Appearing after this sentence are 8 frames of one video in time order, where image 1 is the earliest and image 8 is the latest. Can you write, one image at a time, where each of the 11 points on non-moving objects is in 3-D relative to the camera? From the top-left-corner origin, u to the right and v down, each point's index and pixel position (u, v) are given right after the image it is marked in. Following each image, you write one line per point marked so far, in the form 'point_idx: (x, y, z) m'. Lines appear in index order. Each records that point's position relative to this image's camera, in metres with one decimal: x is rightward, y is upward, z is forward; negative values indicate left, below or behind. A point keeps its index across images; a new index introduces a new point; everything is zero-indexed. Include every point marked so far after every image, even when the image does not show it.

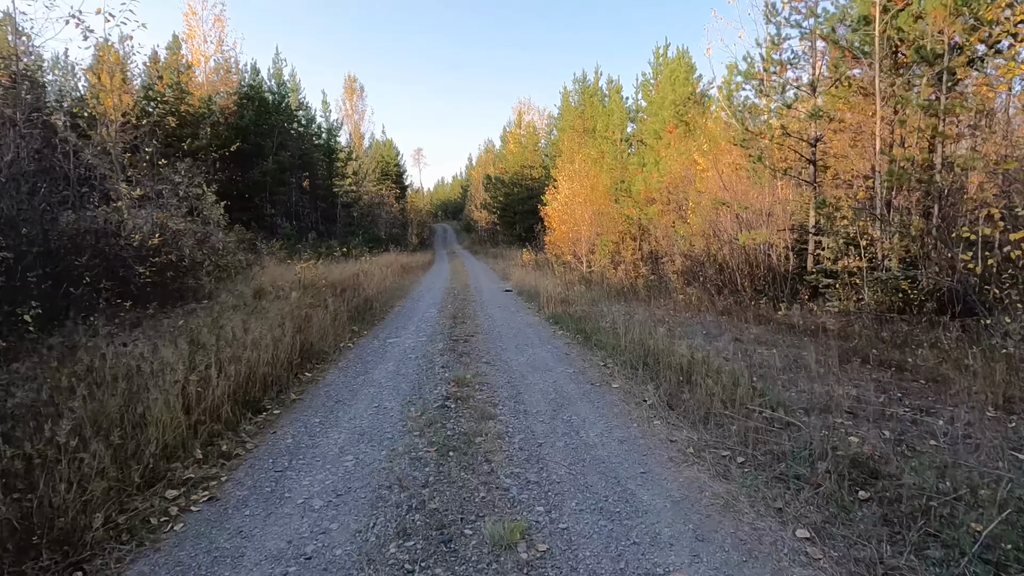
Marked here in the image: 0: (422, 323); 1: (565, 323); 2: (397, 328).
0: (-1.8, -0.7, +10.4) m
1: (+1.0, -0.6, +9.4) m
2: (-2.2, -0.8, +10.0) m
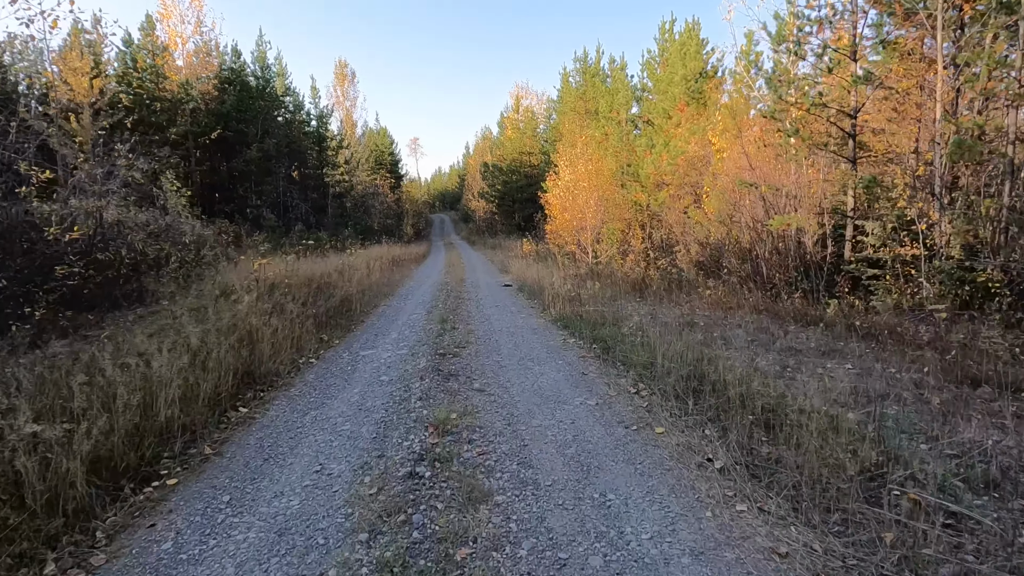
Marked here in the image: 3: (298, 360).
0: (-1.8, -0.7, +8.8) m
1: (+1.0, -0.6, +7.8) m
2: (-2.2, -0.8, +8.4) m
3: (-2.7, -0.9, +6.9) m
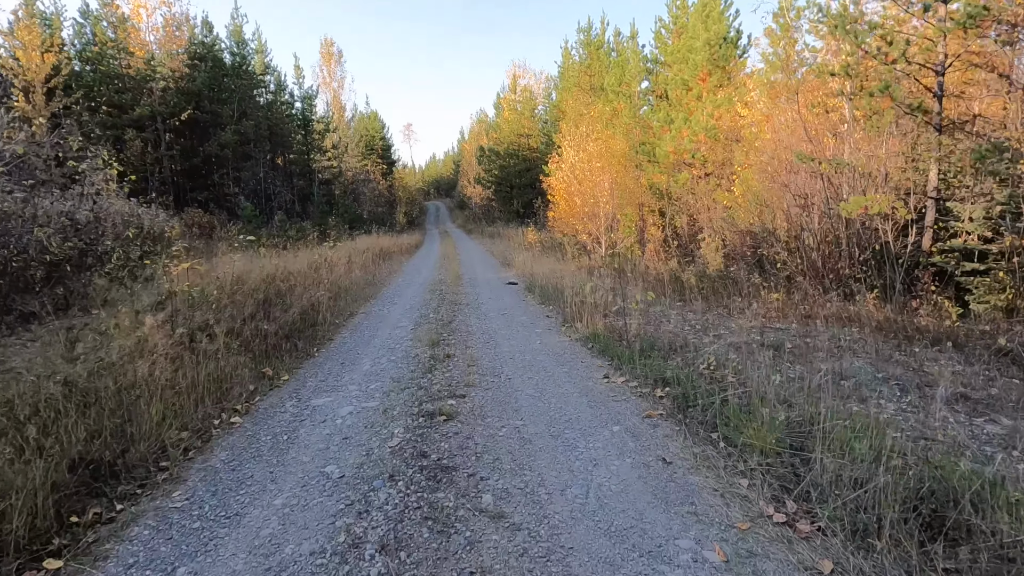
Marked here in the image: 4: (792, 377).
0: (-1.6, -0.8, +6.5) m
1: (+1.2, -0.7, +5.5) m
2: (-2.0, -0.9, +6.1) m
3: (-2.5, -1.1, +4.6) m
4: (+2.4, -0.7, +4.6) m
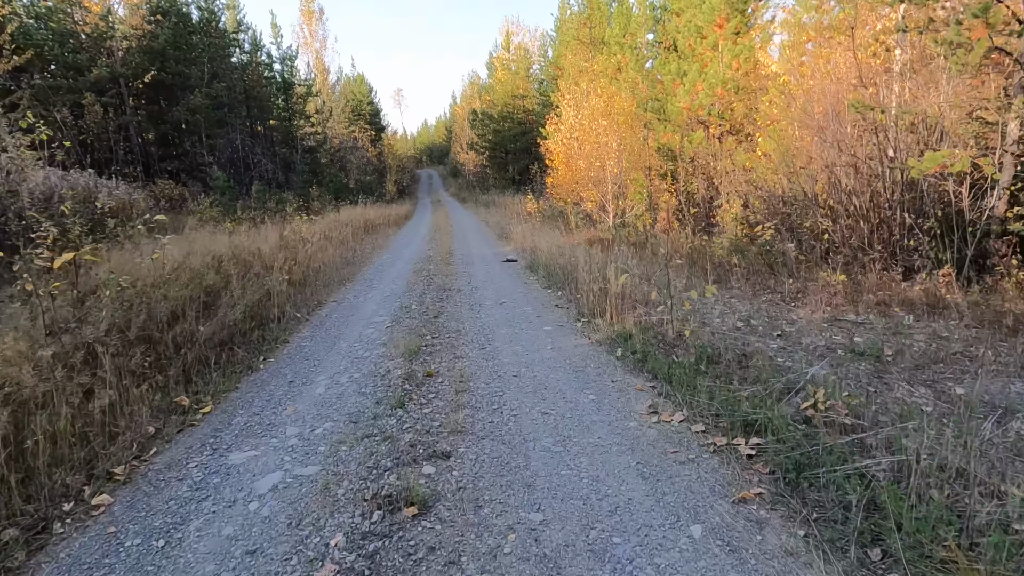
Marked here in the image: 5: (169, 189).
0: (-1.6, -0.8, +4.9) m
1: (+1.2, -0.7, +3.9) m
2: (-2.0, -0.9, +4.5) m
3: (-2.5, -1.2, +3.0) m
4: (+2.4, -0.7, +3.0) m
5: (-12.2, +3.5, +18.8) m
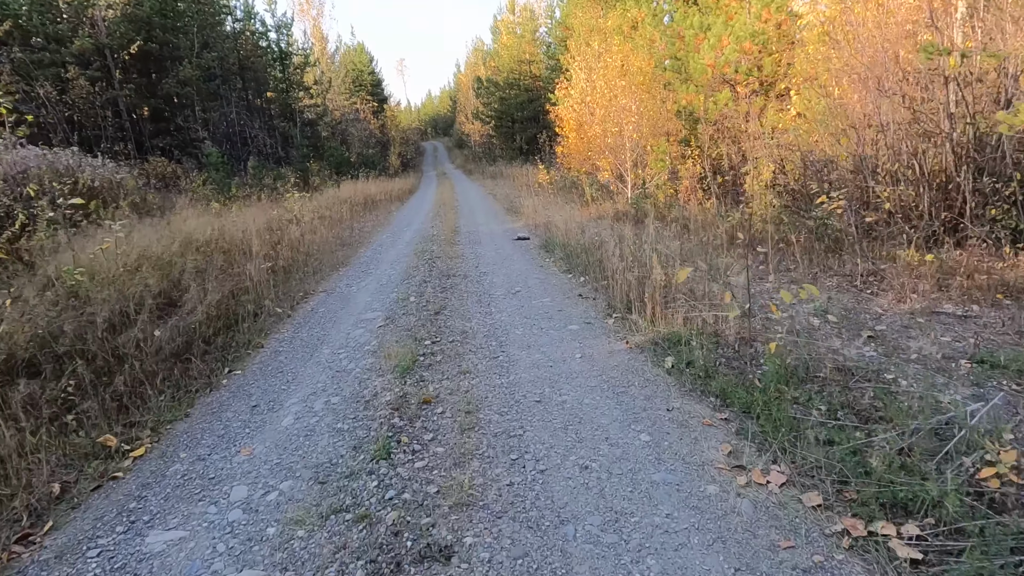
0: (-1.4, -0.8, +3.9) m
1: (+1.3, -0.7, +2.9) m
2: (-1.8, -0.9, +3.5) m
3: (-2.4, -1.3, +2.0) m
4: (+2.5, -0.7, +1.9) m
5: (-11.9, +4.1, +17.7) m
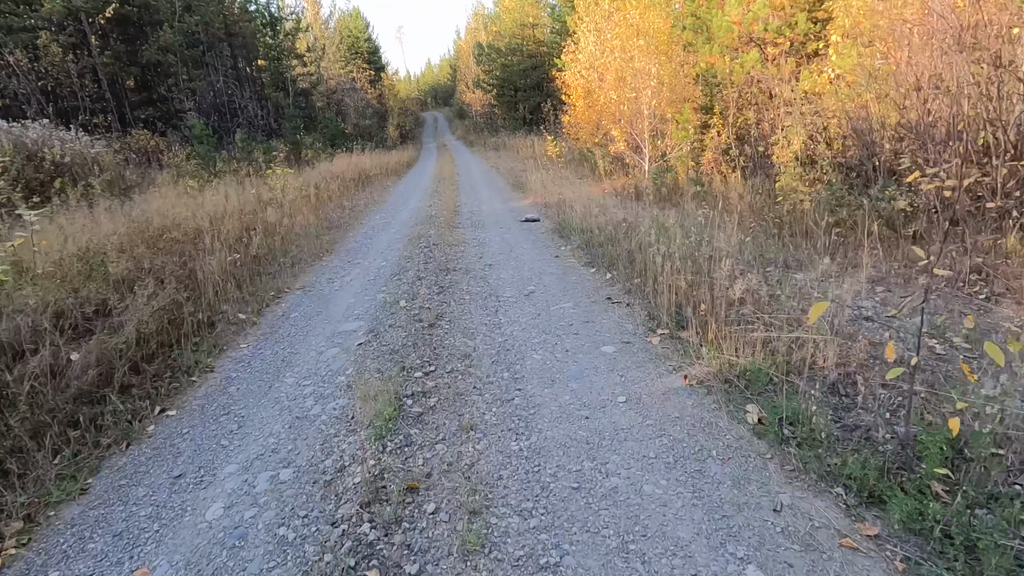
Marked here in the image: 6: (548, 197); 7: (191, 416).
0: (-1.3, -0.9, +2.8) m
1: (+1.4, -0.9, +1.8) m
2: (-1.7, -1.1, +2.5) m
3: (-2.3, -1.5, +1.0) m
4: (+2.6, -1.0, +0.8) m
5: (-11.8, +4.6, +16.4) m
6: (+0.7, +1.8, +10.5) m
7: (-2.1, -0.8, +3.5) m
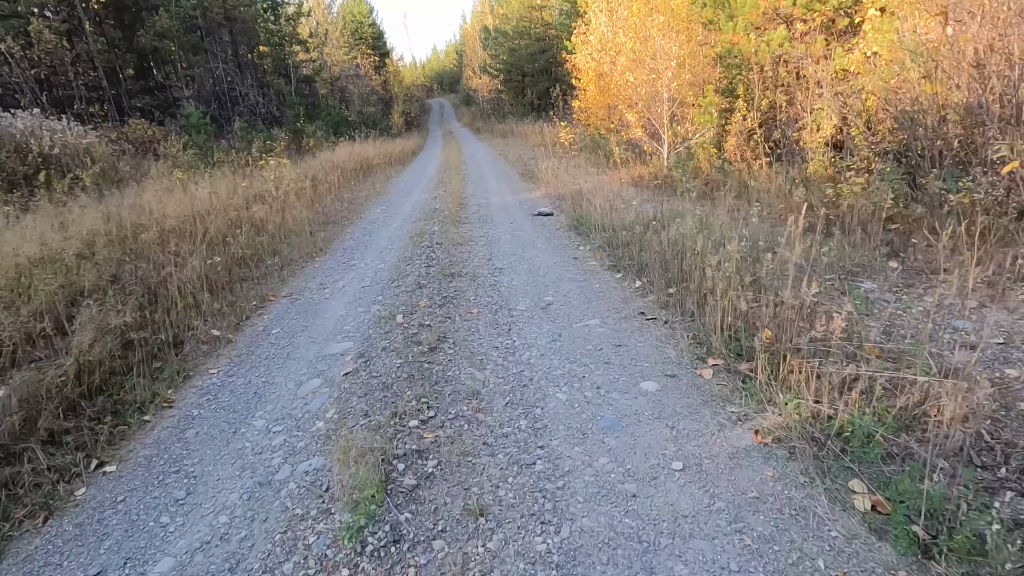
0: (-1.2, -1.1, +2.1) m
1: (+1.5, -1.0, +1.1) m
2: (-1.6, -1.2, +1.8) m
3: (-2.2, -1.7, +0.3) m
4: (+2.7, -1.1, +0.1) m
5: (-11.5, +4.7, +15.8) m
6: (+0.9, +1.8, +9.7) m
7: (-2.0, -1.0, +2.8) m
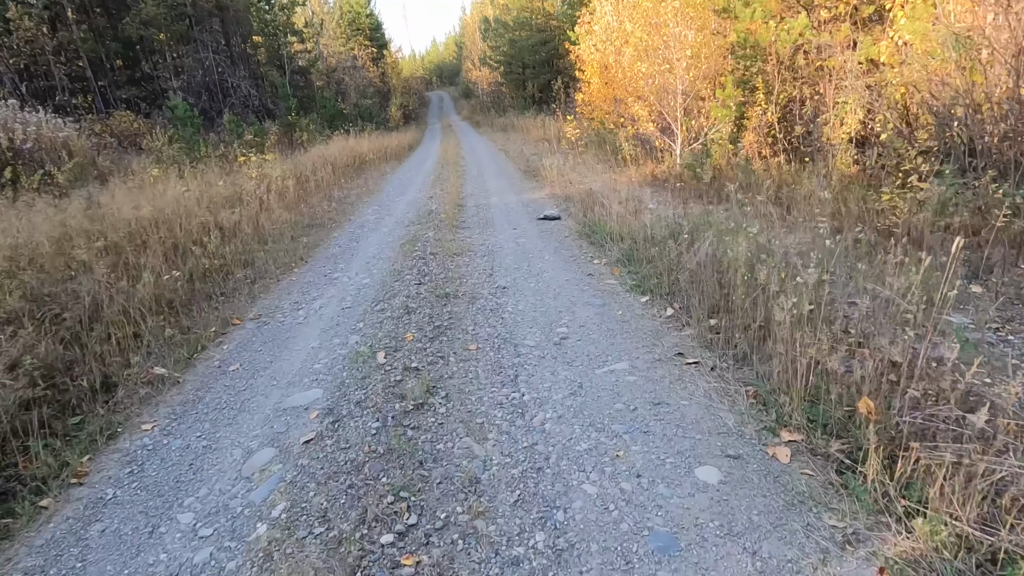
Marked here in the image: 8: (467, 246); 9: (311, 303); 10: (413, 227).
0: (-1.2, -1.3, +1.4) m
1: (+1.6, -1.3, +0.3) m
2: (-1.6, -1.5, +1.0) m
3: (-2.1, -2.0, -0.4) m
4: (+2.7, -1.4, -0.7) m
5: (-11.5, +4.7, +14.9) m
6: (+0.9, +1.7, +8.9) m
7: (-1.9, -1.2, +2.0) m
8: (-0.5, +0.5, +6.4) m
9: (-1.9, -0.1, +5.0) m
10: (-1.4, +0.9, +7.8) m
